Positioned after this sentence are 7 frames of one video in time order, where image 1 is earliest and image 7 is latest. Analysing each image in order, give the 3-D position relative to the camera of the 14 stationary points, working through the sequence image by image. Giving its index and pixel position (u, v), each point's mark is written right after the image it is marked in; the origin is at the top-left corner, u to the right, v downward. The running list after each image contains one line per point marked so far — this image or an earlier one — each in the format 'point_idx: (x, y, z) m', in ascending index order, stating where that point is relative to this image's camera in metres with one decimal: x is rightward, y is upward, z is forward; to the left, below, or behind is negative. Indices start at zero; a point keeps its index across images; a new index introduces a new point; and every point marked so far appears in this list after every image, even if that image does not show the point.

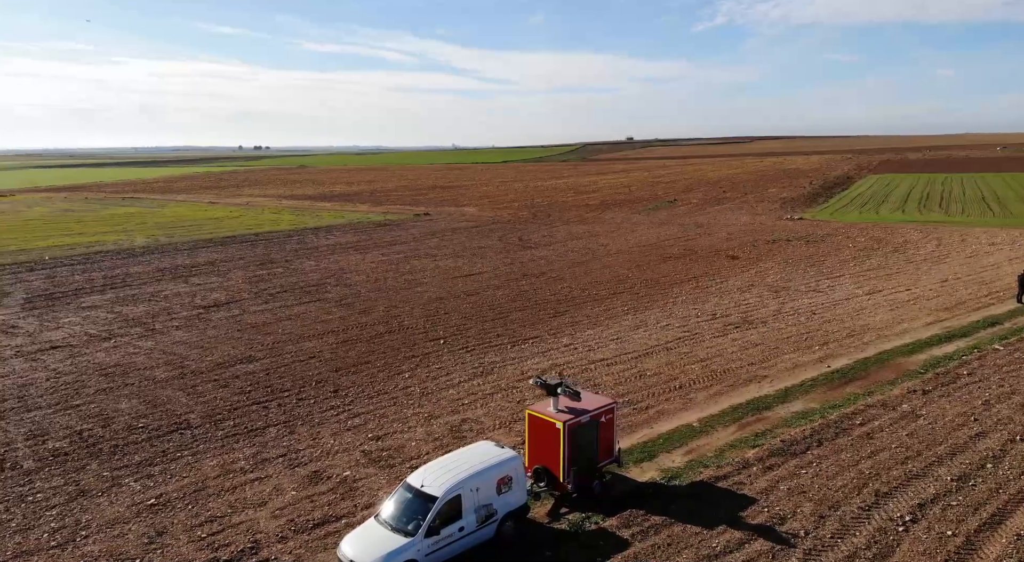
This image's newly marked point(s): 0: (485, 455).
0: (-0.5, -3.0, +13.9) m
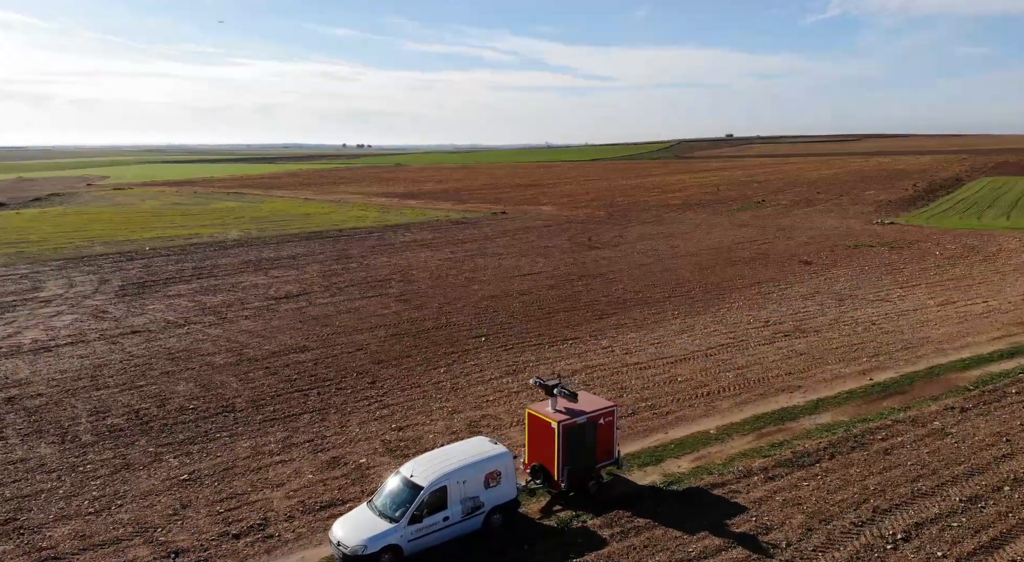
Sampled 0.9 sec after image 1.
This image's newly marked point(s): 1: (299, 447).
0: (-0.6, -3.0, +14.5) m
1: (-4.8, -3.6, +18.2) m
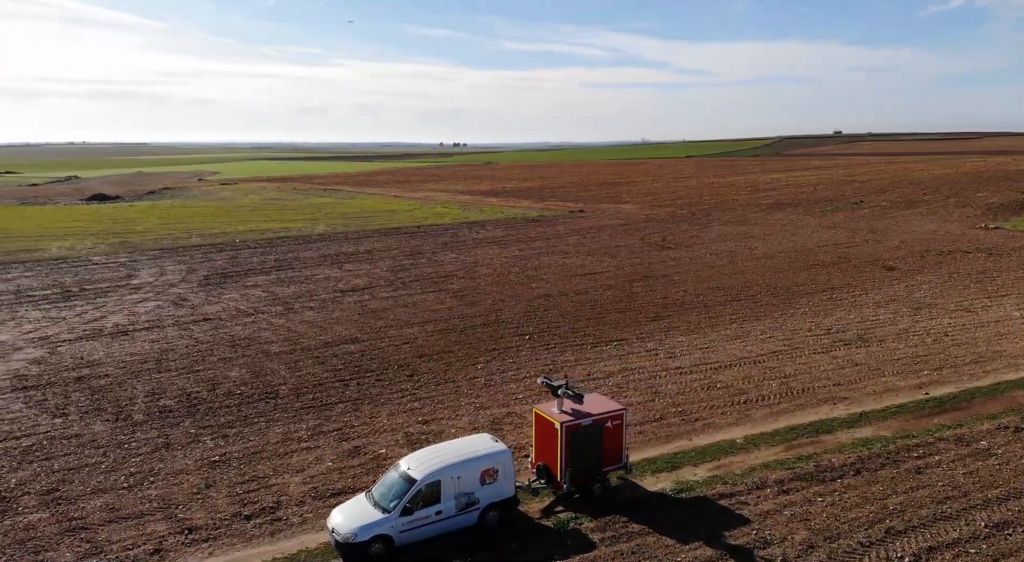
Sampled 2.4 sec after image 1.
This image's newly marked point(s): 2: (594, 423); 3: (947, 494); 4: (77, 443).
0: (-0.7, -3.0, +14.7) m
1: (-4.3, -3.5, +18.9) m
2: (+1.6, -2.7, +15.5) m
3: (+8.1, -3.9, +15.2) m
4: (-10.0, -3.7, +18.7) m
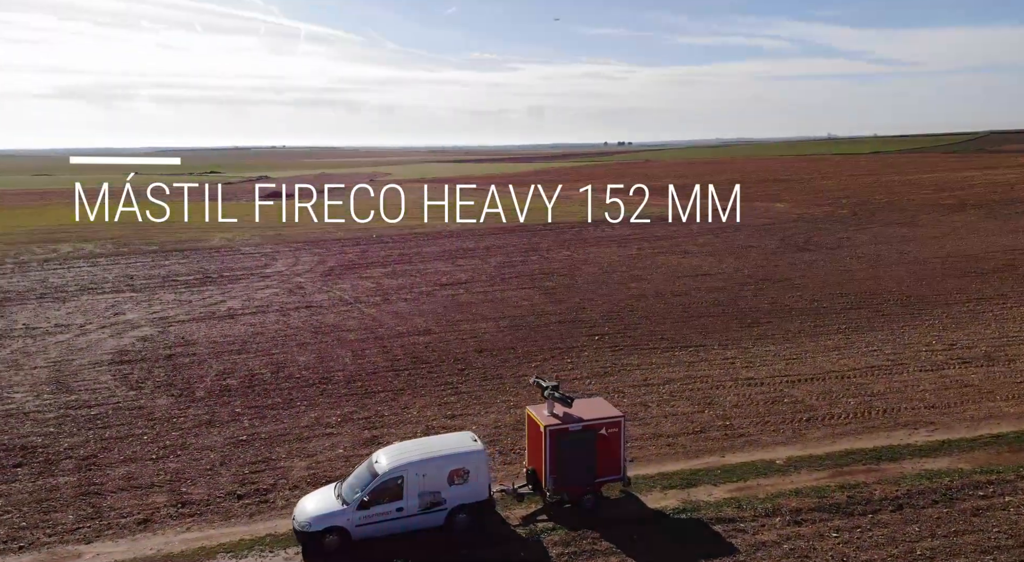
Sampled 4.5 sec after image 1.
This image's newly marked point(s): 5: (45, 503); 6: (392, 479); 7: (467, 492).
0: (-1.1, -2.8, +14.0) m
1: (-3.7, -3.3, +19.0) m
2: (+1.3, -2.6, +14.4) m
3: (+7.5, -4.1, +12.6) m
4: (-9.3, -3.3, +20.1) m
5: (-8.8, -4.2, +15.4) m
6: (-2.0, -3.3, +13.4) m
7: (-0.8, -3.5, +13.8) m
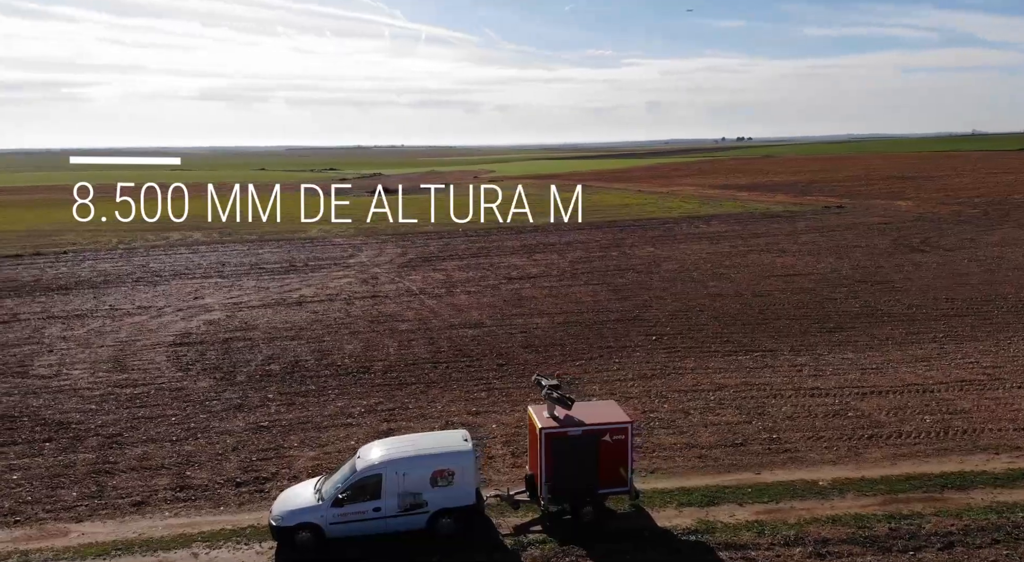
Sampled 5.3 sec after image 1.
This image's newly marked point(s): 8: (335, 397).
0: (-1.2, -2.6, +13.1) m
1: (-3.1, -3.0, +18.4) m
2: (+1.2, -2.5, +13.0) m
3: (+7.0, -4.0, +10.4) m
4: (-8.4, -2.8, +20.3) m
5: (-8.6, -3.7, +15.5) m
6: (-2.2, -3.0, +12.6) m
7: (-1.0, -3.3, +12.8) m
8: (-4.2, -2.8, +19.6) m
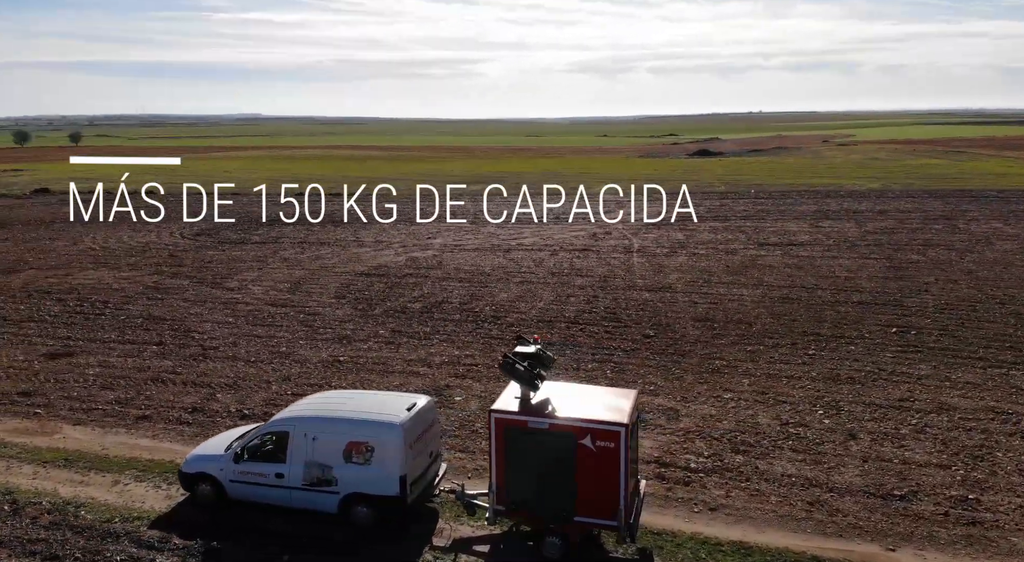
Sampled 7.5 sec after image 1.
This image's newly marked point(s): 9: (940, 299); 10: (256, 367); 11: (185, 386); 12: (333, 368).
0: (-1.7, -1.4, +9.7) m
1: (-1.0, -1.6, +15.3) m
2: (+0.4, -1.6, +8.6) m
3: (+4.4, -3.8, +3.7) m
4: (-4.9, -0.9, +19.3) m
5: (-7.3, -1.8, +15.2) m
6: (-2.8, -1.8, +9.7) m
7: (-1.7, -2.2, +9.3) m
8: (-1.5, -1.3, +16.9) m
9: (+10.4, -0.2, +19.6) m
10: (-4.8, -1.7, +15.8) m
11: (-5.9, -1.9, +14.8) m
12: (-3.3, -1.7, +15.5) m
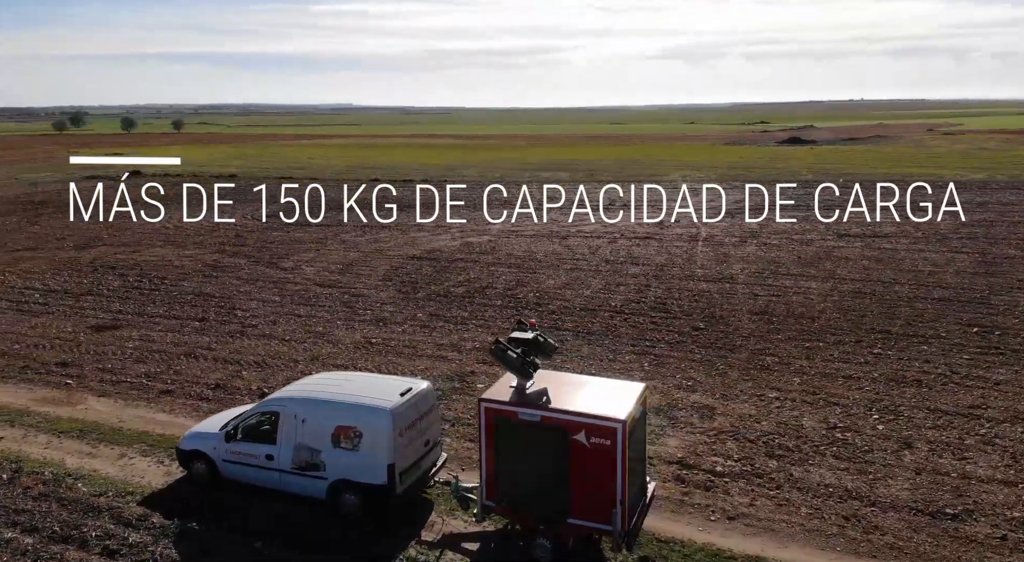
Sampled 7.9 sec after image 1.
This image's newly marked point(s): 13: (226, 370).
0: (-1.7, -1.2, +9.1) m
1: (-0.4, -1.3, +14.6) m
2: (+0.3, -1.3, +7.8) m
3: (+3.7, -3.7, +2.6) m
4: (-3.9, -0.5, +19.1) m
5: (-6.7, -1.4, +15.2) m
6: (-2.8, -1.5, +9.3) m
7: (-1.7, -1.9, +8.8) m
8: (-0.7, -1.0, +16.2) m
9: (+11.4, -0.2, +17.6) m
10: (-4.1, -1.2, +15.6) m
11: (-5.3, -1.5, +14.7) m
12: (-2.7, -1.3, +15.1) m
13: (-5.0, -1.5, +14.3) m
